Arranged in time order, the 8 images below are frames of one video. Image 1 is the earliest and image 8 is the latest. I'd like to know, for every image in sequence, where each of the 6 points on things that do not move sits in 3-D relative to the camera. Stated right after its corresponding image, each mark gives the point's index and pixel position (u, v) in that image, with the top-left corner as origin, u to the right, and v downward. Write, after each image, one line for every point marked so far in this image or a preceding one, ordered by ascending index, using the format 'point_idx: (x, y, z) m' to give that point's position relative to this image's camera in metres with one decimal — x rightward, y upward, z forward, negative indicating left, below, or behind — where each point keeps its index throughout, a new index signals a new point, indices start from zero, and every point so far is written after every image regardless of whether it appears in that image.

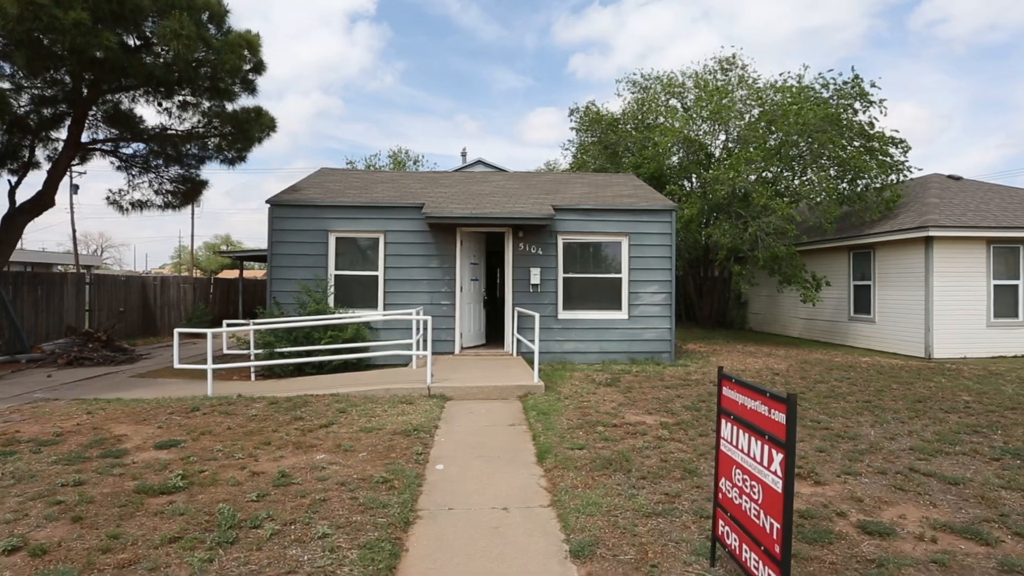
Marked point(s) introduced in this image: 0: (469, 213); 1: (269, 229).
0: (-0.7, +1.2, +8.7) m
1: (-3.9, +0.9, +9.1) m
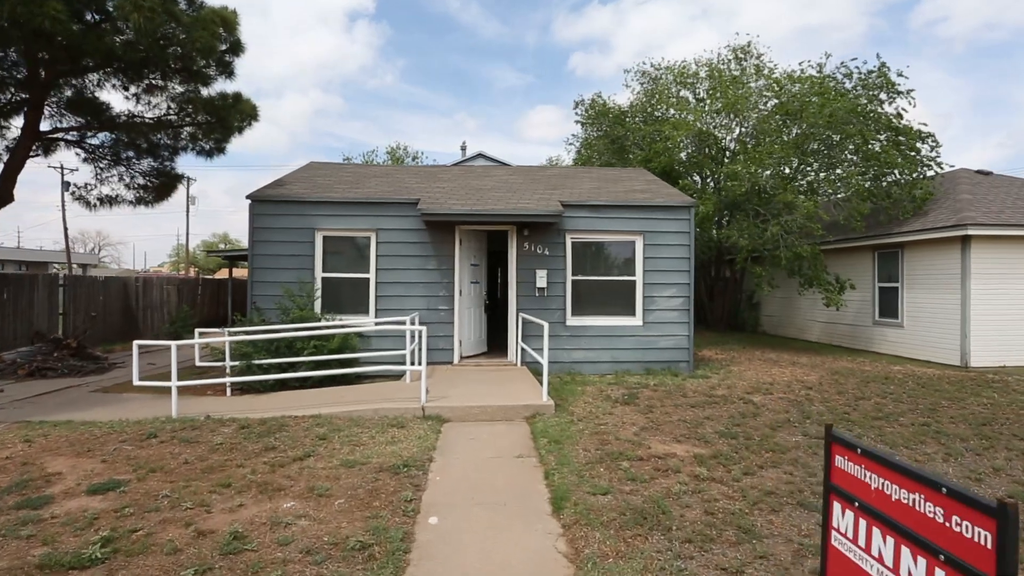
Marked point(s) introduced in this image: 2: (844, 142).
0: (-0.6, +1.1, +7.9) m
1: (-3.9, +0.9, +8.3) m
2: (+7.1, +3.1, +12.1) m
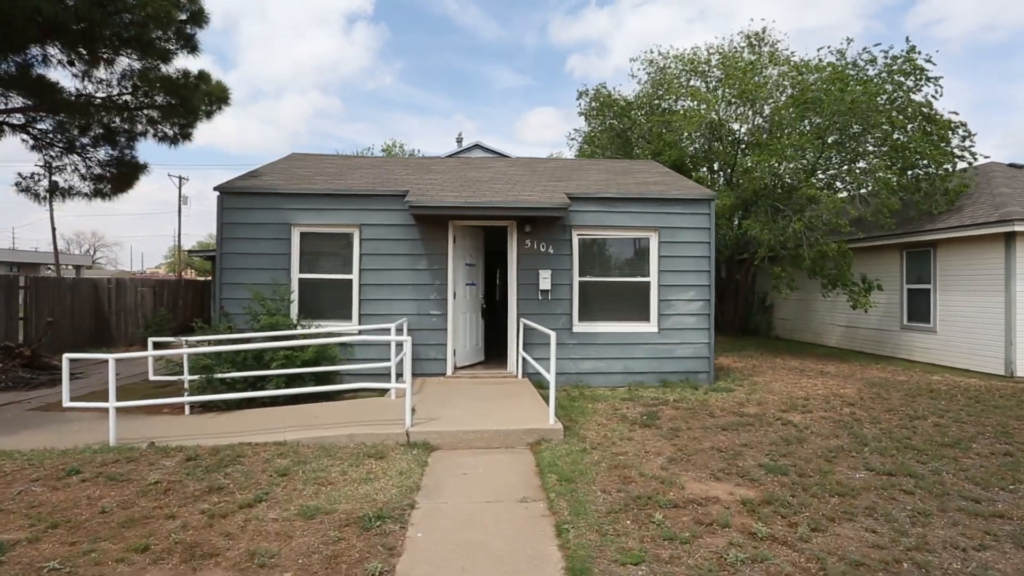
0: (-0.6, +1.1, +7.0) m
1: (-3.9, +0.9, +7.4) m
2: (+7.1, +3.1, +11.2) m
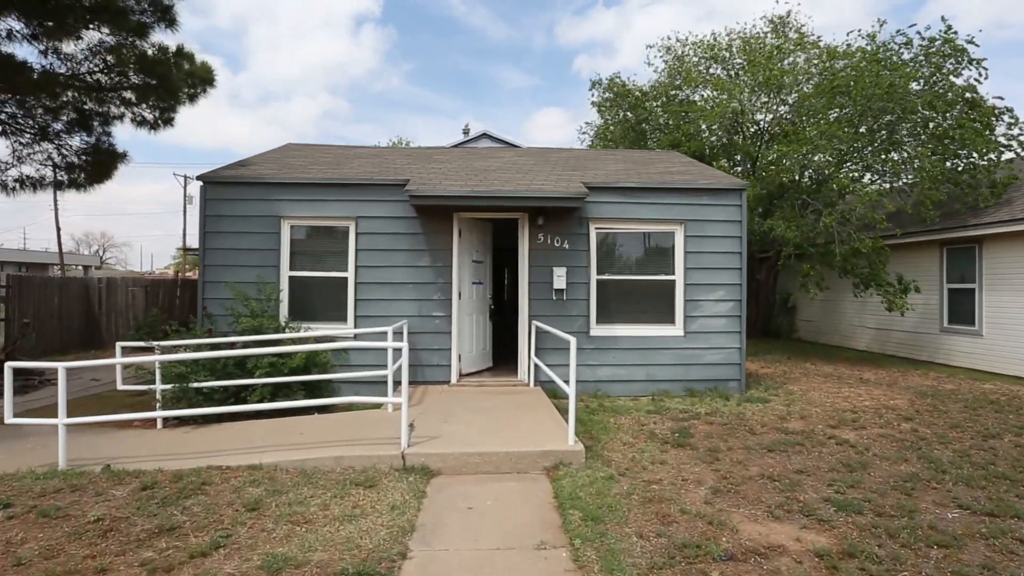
0: (-0.5, +1.1, +6.3) m
1: (-3.7, +0.9, +6.7) m
2: (+7.3, +3.1, +10.4) m
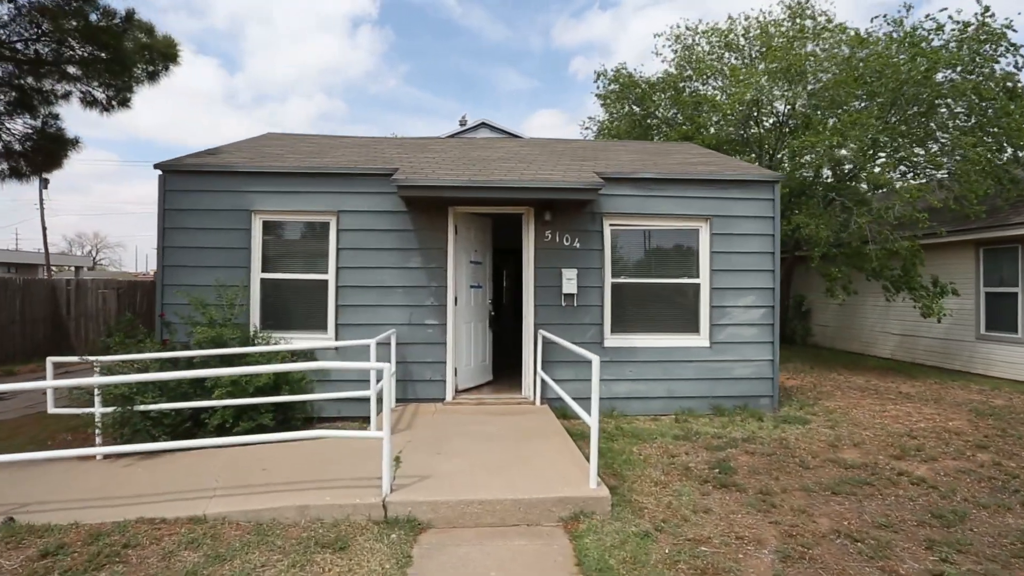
0: (-0.4, +1.1, +5.5) m
1: (-3.7, +0.8, +5.9) m
2: (+7.3, +3.1, +9.6) m
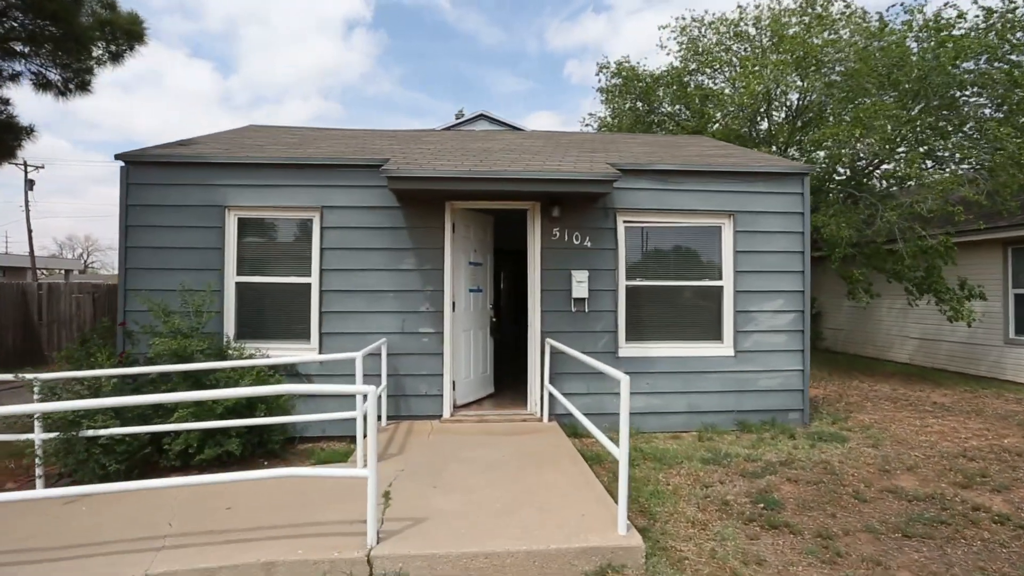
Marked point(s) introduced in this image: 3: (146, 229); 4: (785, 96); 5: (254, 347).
0: (-0.4, +1.0, +4.9) m
1: (-3.7, +0.8, +5.3) m
2: (+7.3, +3.0, +9.1) m
3: (-3.5, +0.6, +5.3) m
4: (+5.3, +3.7, +11.0) m
5: (-2.5, -0.5, +5.4) m
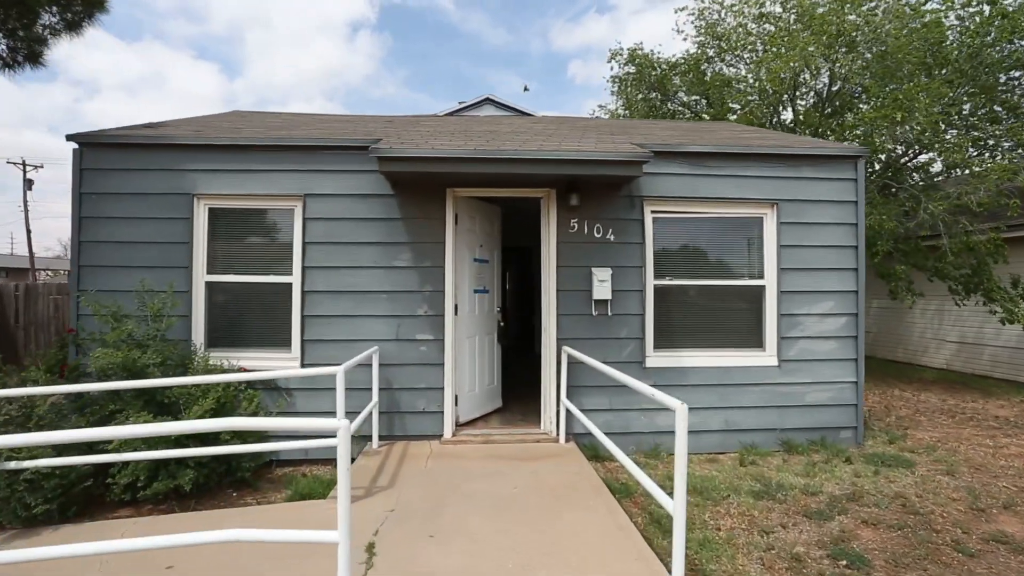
0: (-0.3, +1.0, +4.2) m
1: (-3.6, +0.8, +4.6) m
2: (+7.4, +3.0, +8.3) m
3: (-3.4, +0.6, +4.6) m
4: (+5.4, +3.7, +10.2) m
5: (-2.4, -0.5, +4.7) m
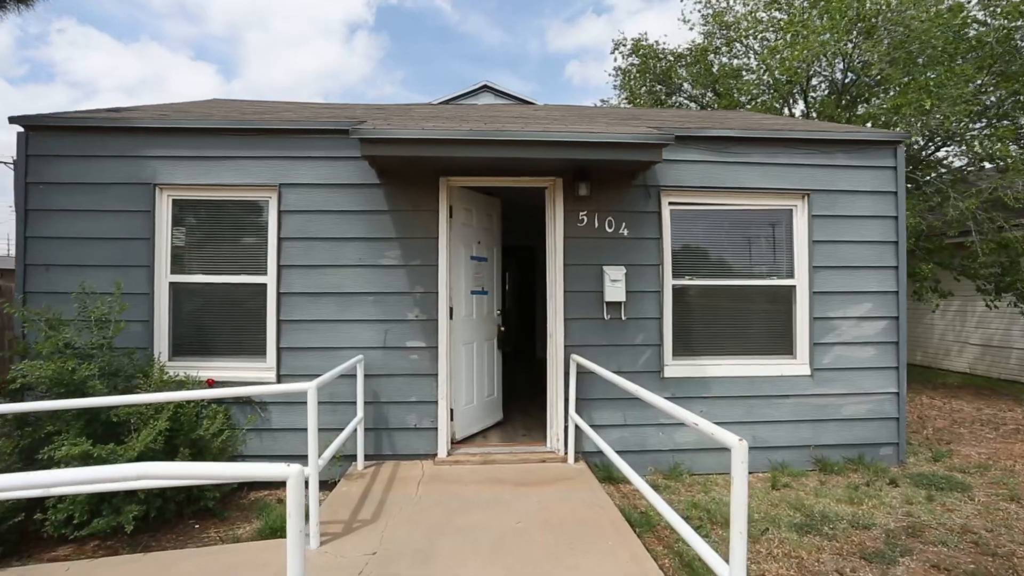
0: (-0.3, +1.0, +3.7) m
1: (-3.6, +0.8, +4.0) m
2: (+7.5, +3.0, +7.8) m
3: (-3.4, +0.5, +4.1) m
4: (+5.4, +3.7, +9.7) m
5: (-2.4, -0.6, +4.2) m
